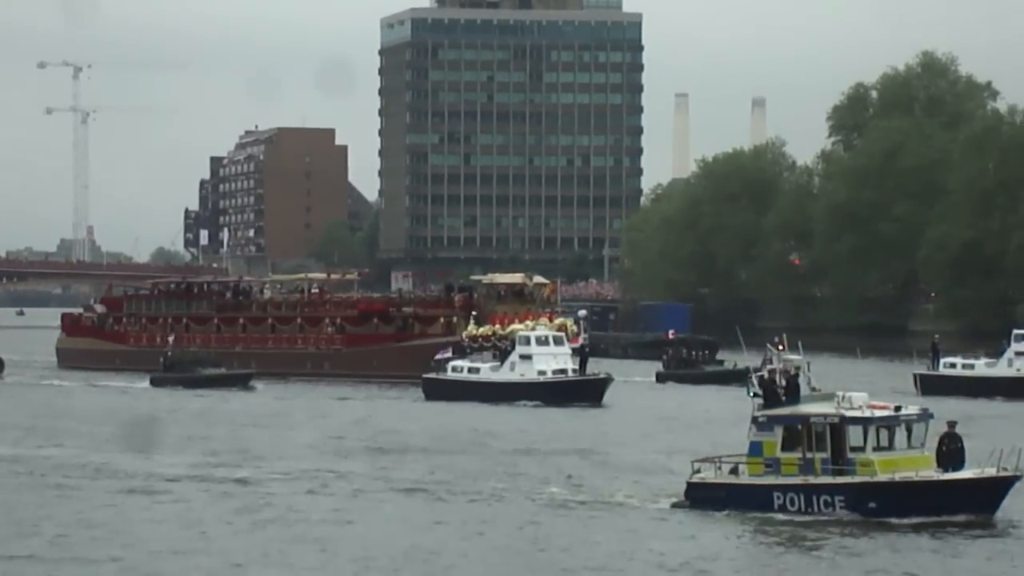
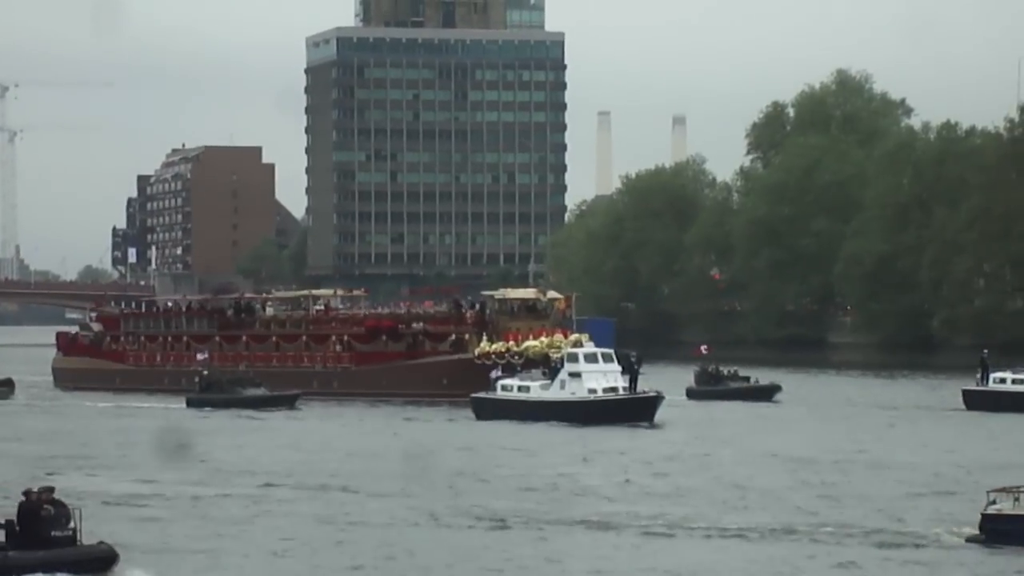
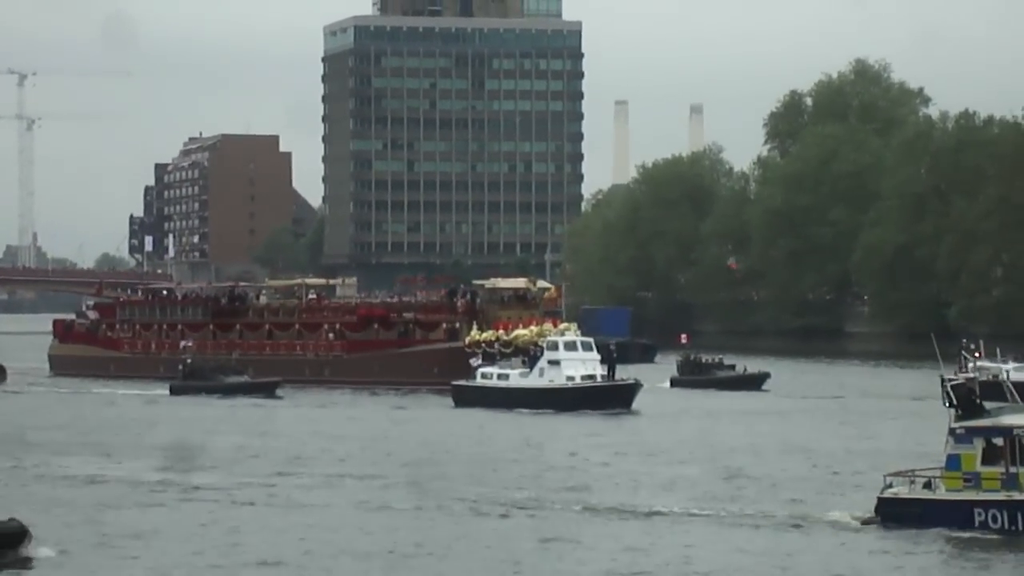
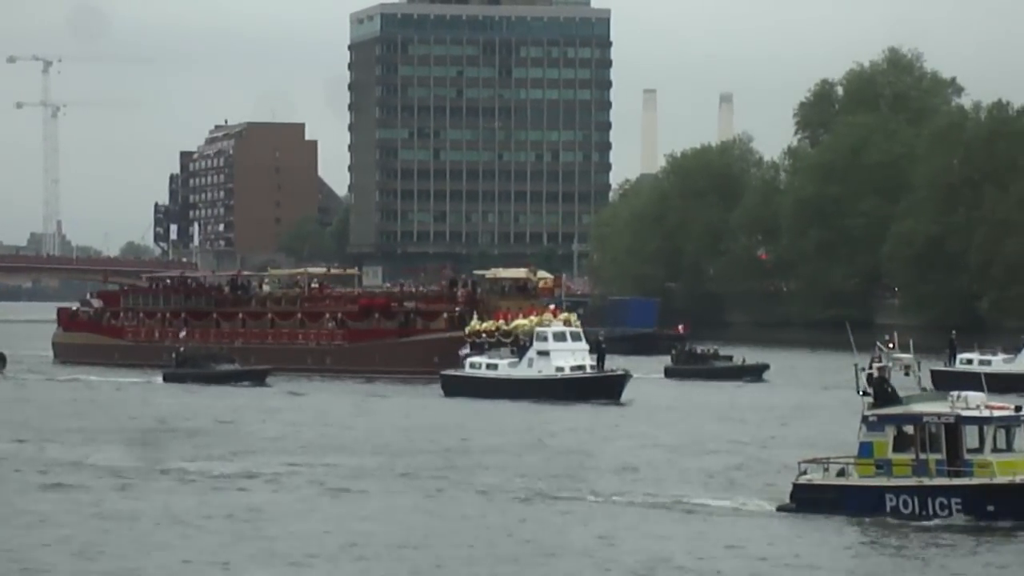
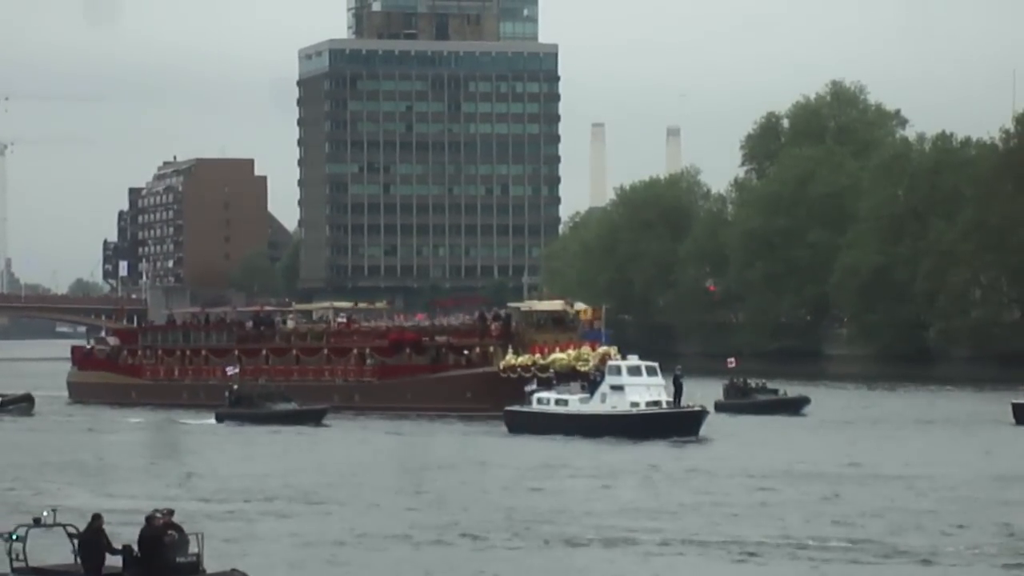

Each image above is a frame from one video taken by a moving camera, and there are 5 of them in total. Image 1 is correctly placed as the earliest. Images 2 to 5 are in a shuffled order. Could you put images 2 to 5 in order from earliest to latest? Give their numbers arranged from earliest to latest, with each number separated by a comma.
4, 3, 2, 5
